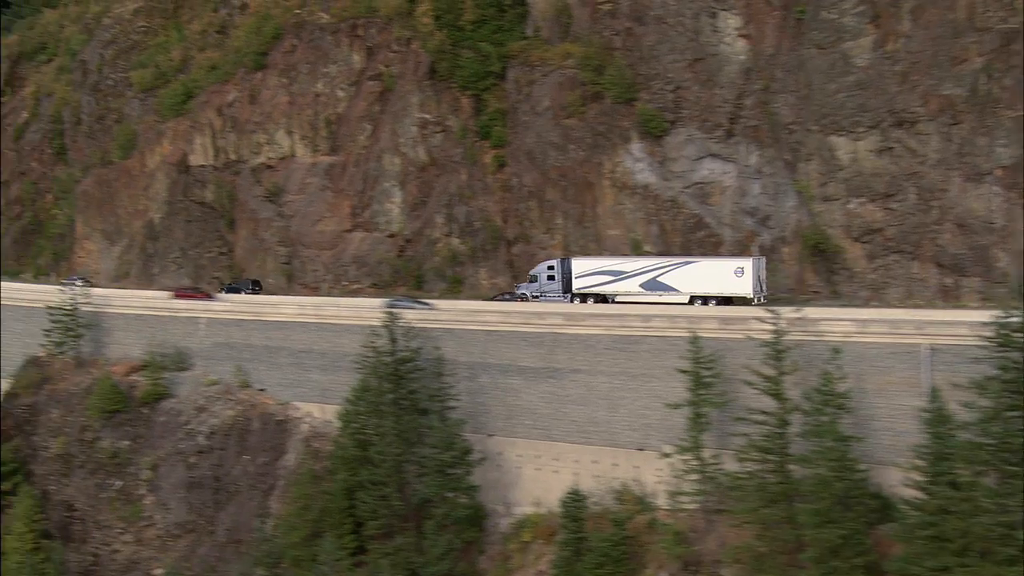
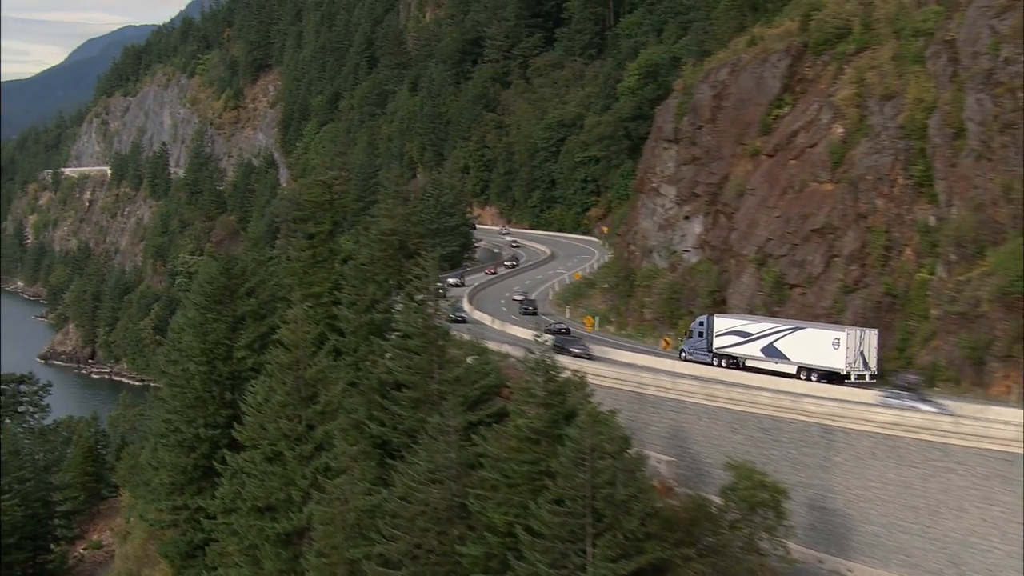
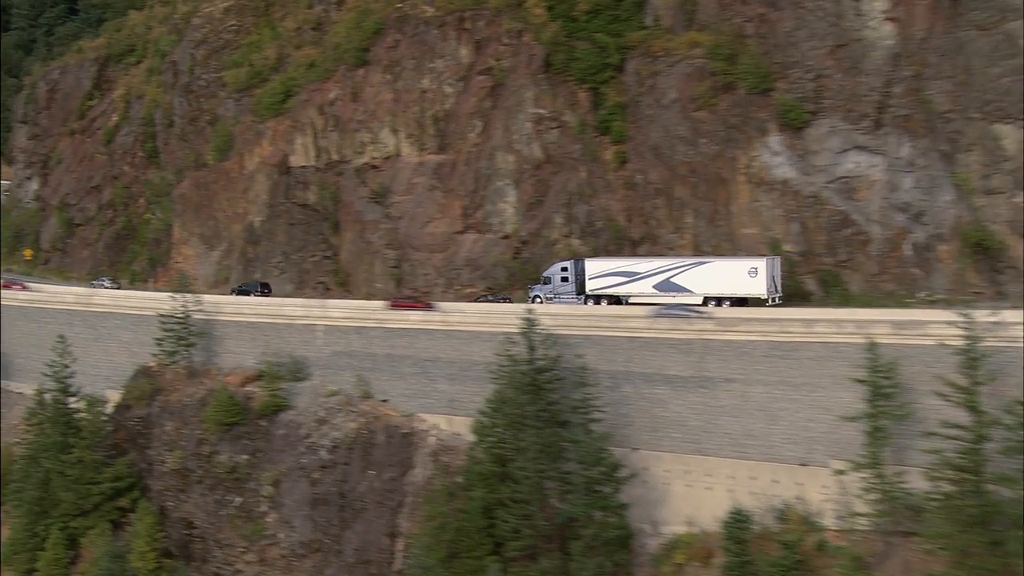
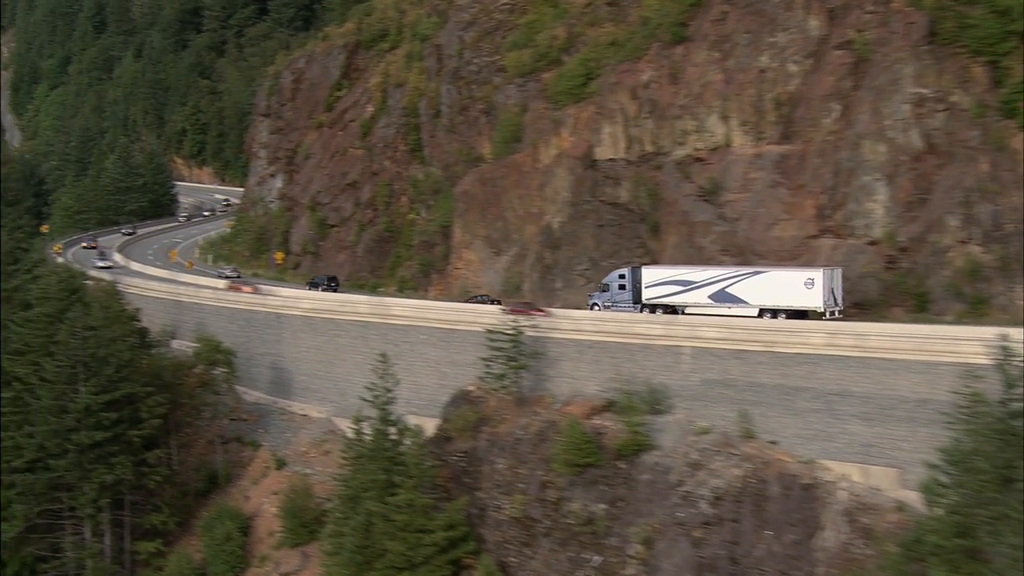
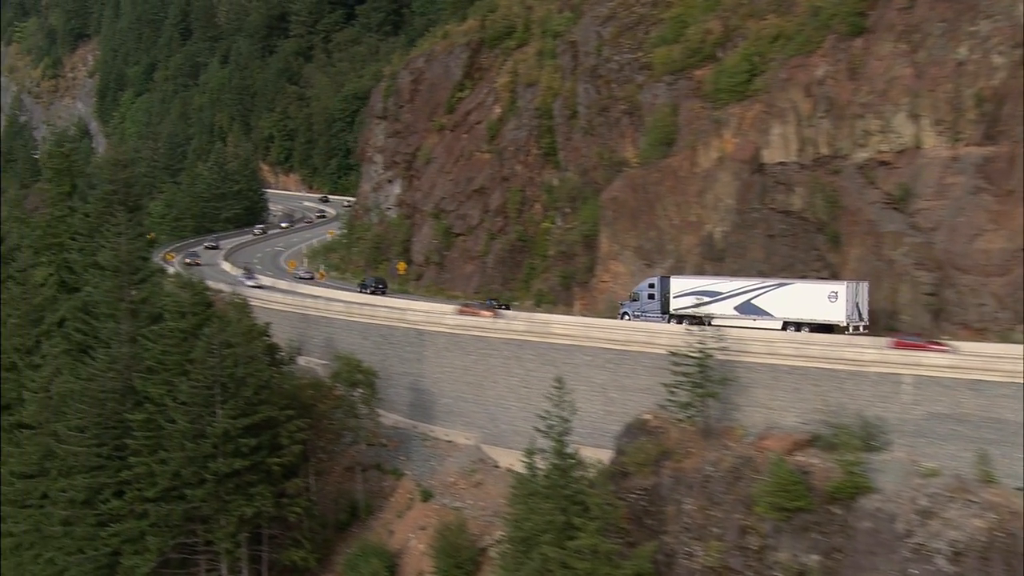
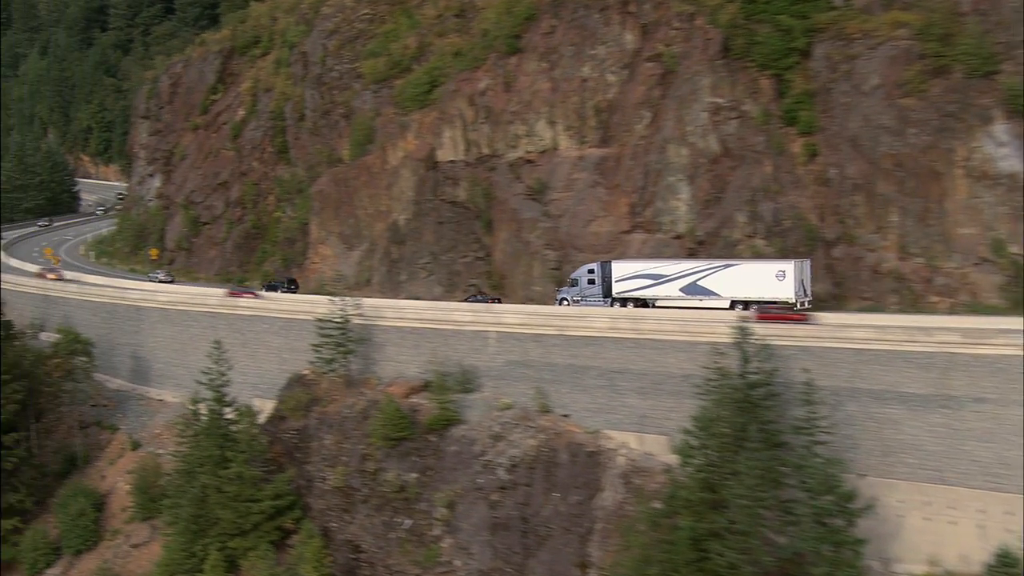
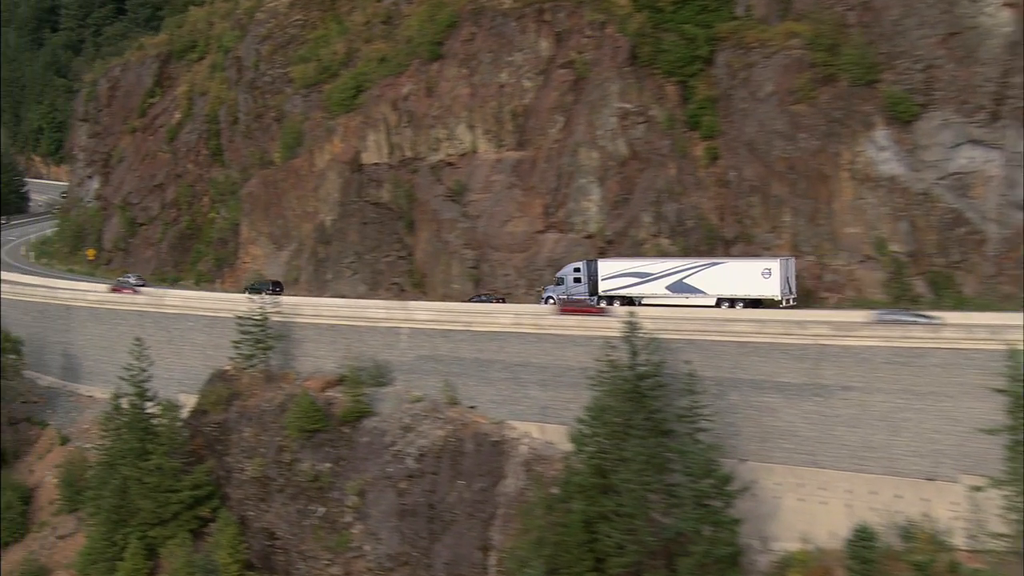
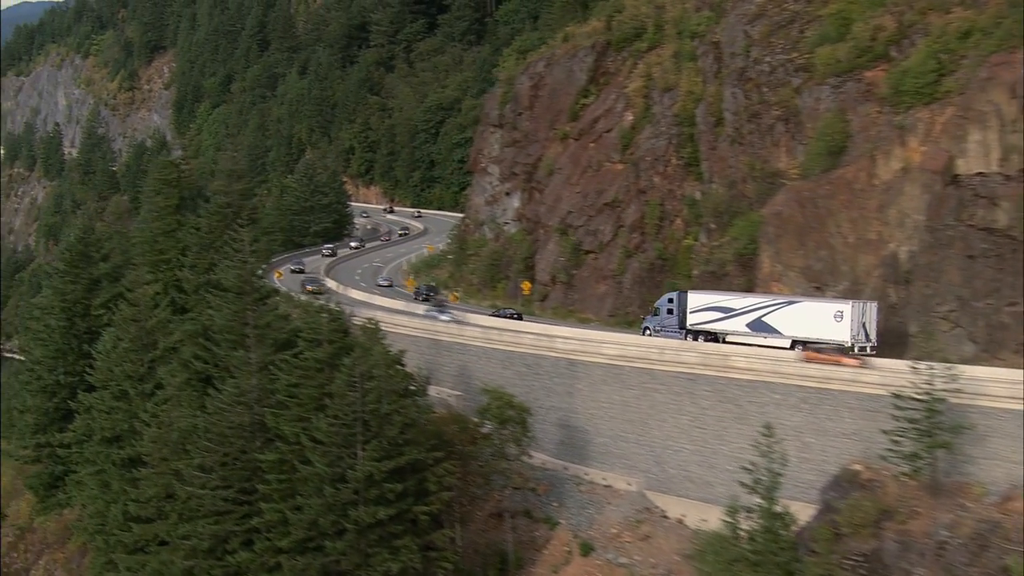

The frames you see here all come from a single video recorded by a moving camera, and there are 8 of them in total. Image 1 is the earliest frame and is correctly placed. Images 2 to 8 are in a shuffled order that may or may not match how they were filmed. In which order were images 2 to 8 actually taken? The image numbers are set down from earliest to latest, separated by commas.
3, 7, 6, 4, 5, 8, 2
